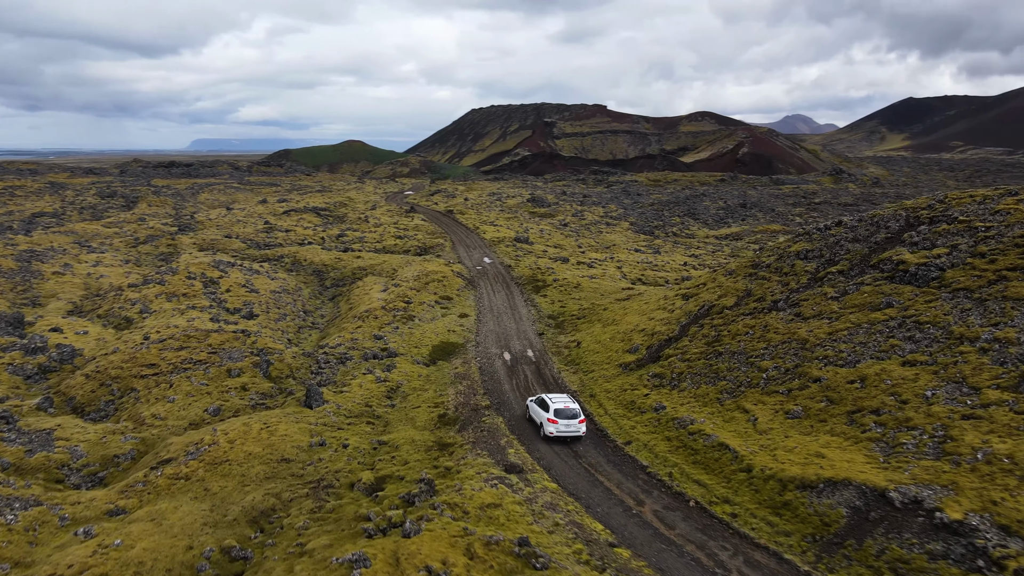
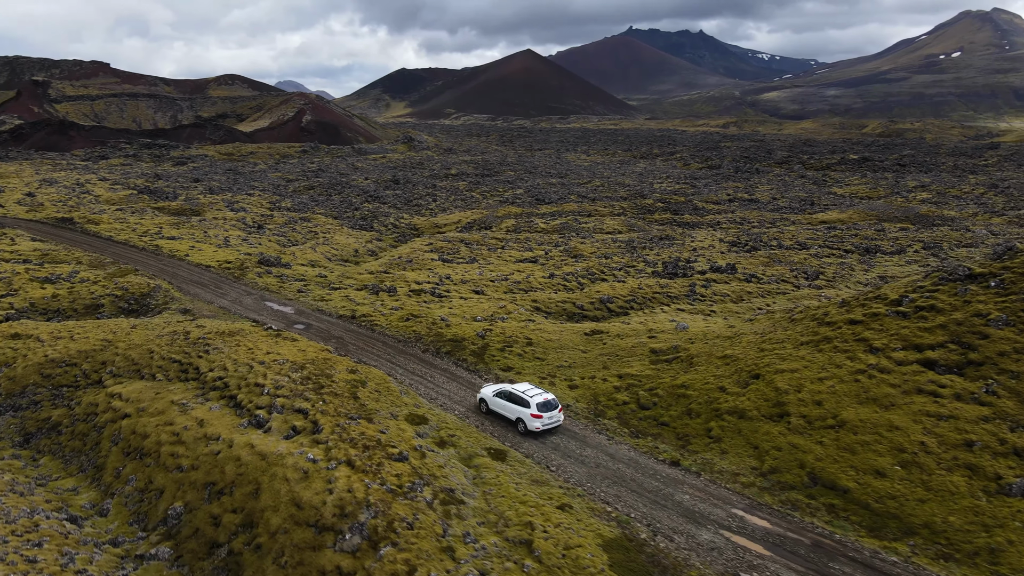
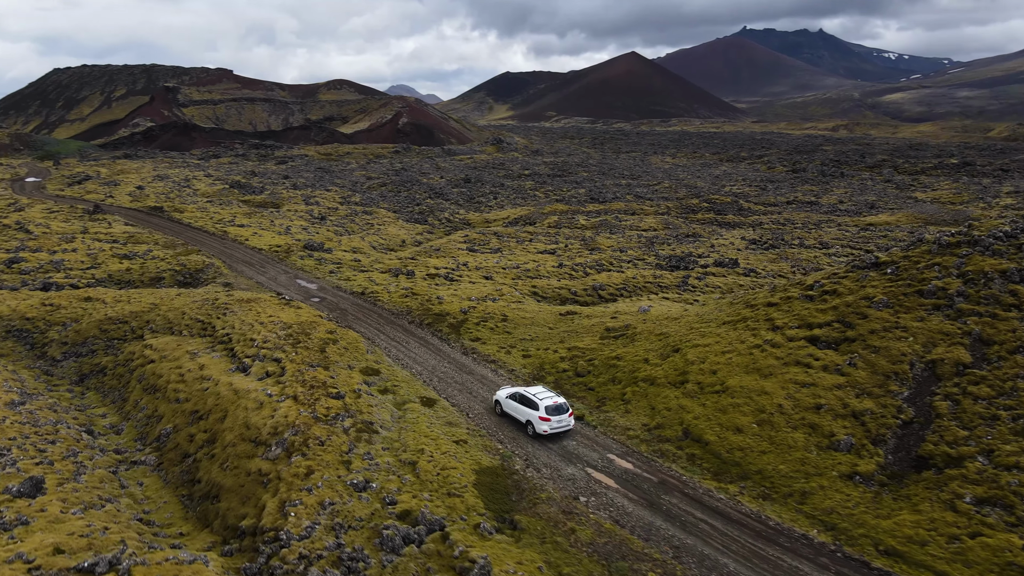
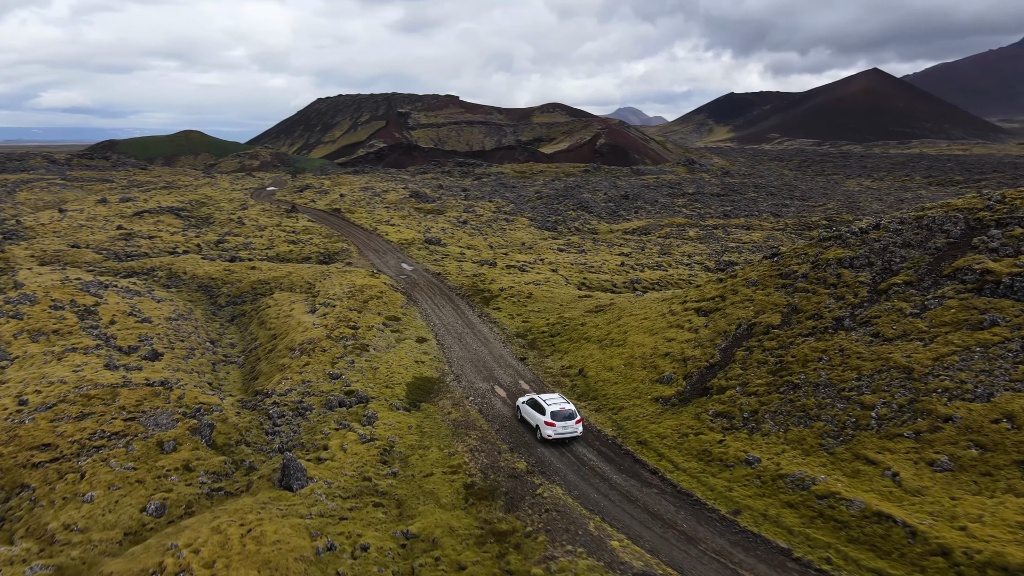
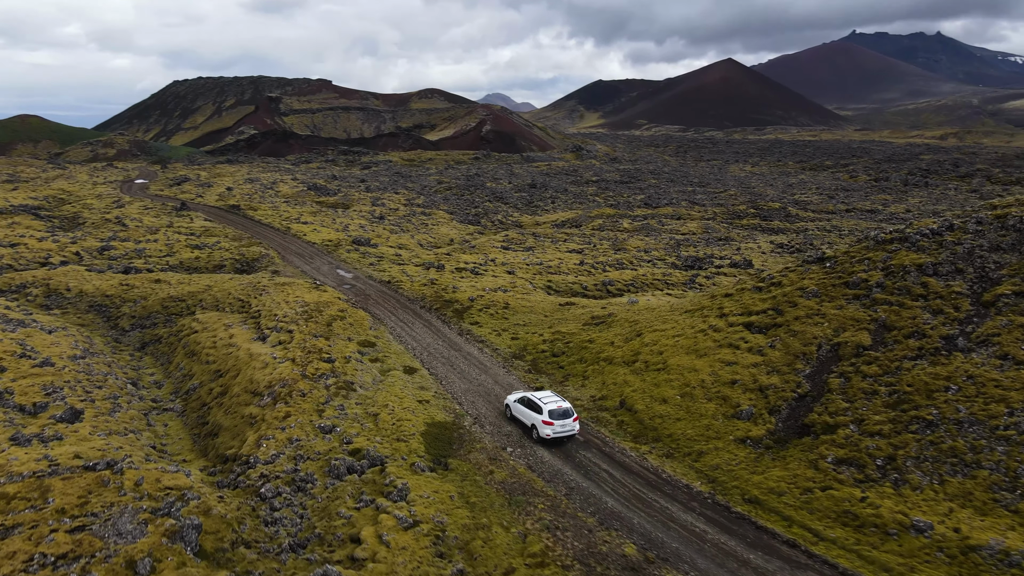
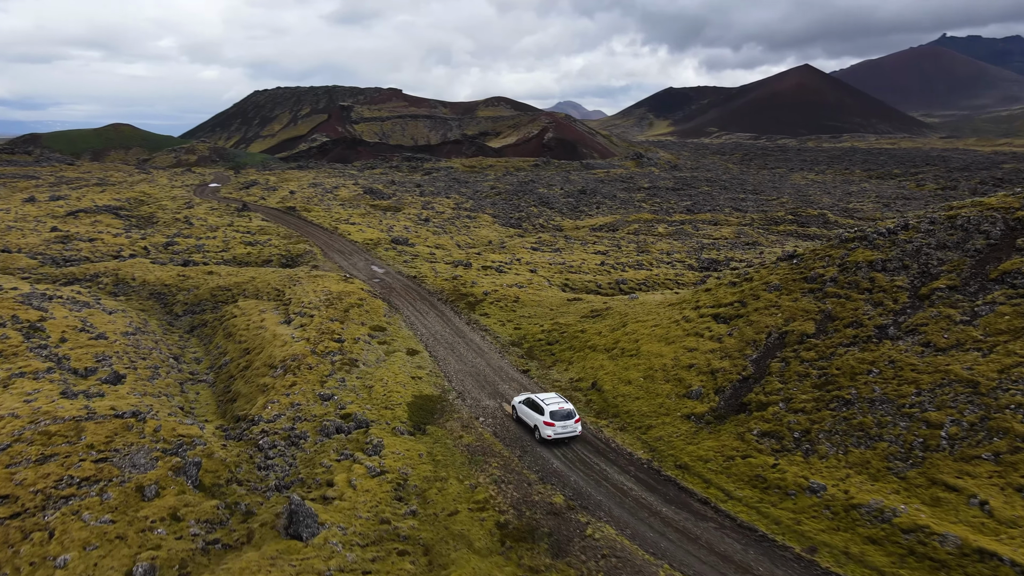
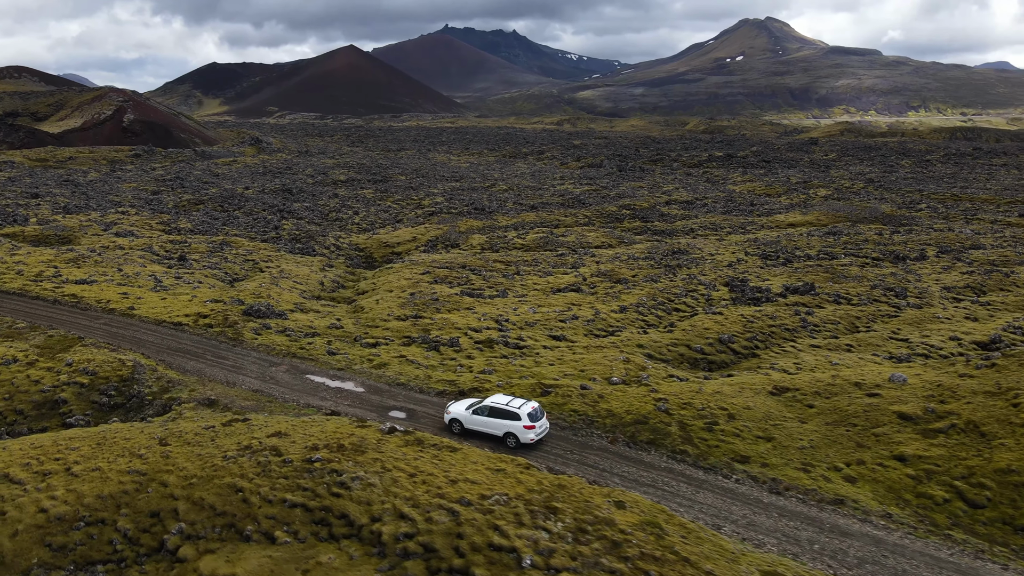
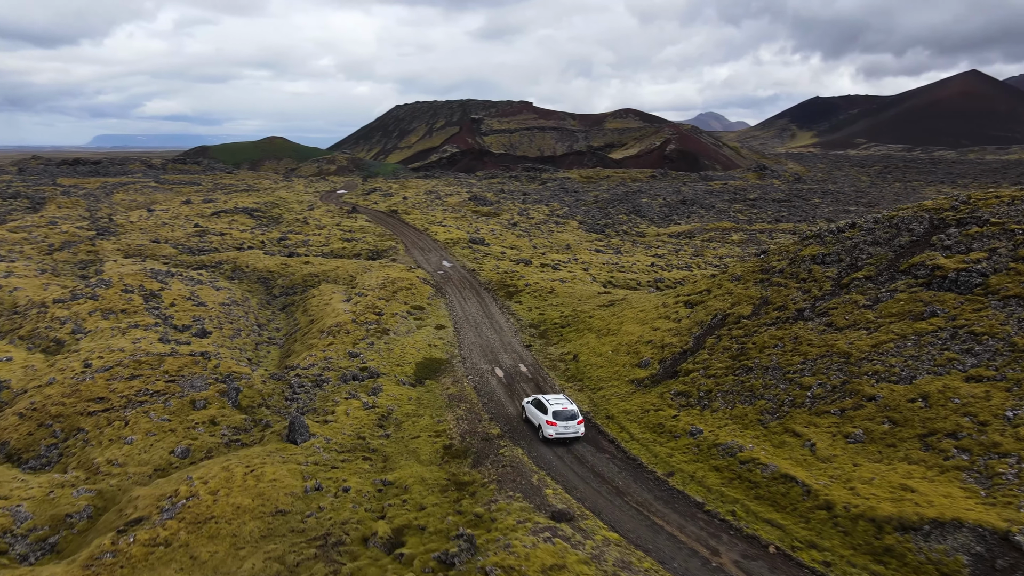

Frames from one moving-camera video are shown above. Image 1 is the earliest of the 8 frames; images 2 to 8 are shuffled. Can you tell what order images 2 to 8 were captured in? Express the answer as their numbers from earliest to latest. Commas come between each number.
8, 4, 6, 5, 3, 2, 7
